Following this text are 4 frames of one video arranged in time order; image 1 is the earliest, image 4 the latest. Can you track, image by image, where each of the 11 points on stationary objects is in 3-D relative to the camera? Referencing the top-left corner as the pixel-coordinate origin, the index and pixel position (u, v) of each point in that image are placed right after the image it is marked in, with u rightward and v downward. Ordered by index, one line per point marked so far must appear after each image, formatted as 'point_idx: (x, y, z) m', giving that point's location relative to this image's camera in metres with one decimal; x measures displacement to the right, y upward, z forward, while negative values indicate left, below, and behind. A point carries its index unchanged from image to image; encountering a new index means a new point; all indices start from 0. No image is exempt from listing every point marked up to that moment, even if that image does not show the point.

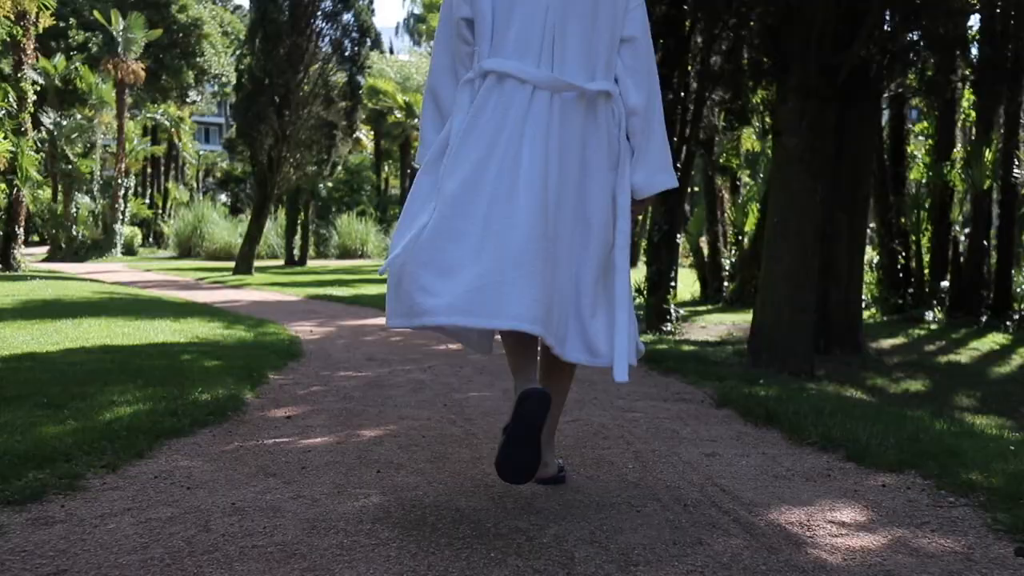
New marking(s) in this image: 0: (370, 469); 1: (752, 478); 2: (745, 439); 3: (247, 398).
0: (-0.5, -0.6, +3.7) m
1: (+0.8, -0.6, +3.5) m
2: (+1.0, -0.6, +4.5) m
3: (-1.5, -0.6, +6.0) m
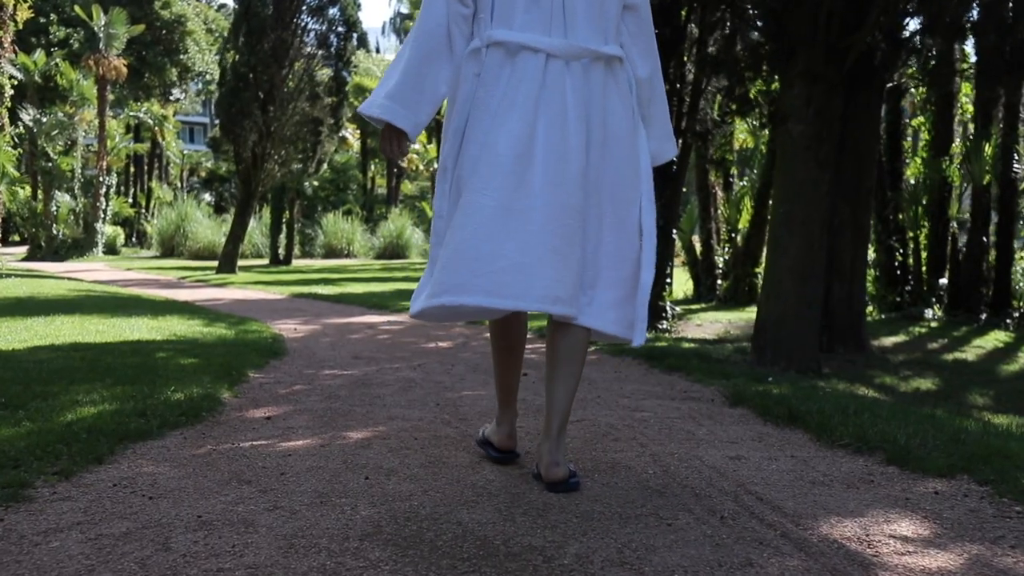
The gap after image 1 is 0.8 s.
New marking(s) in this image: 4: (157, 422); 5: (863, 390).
0: (-0.5, -0.6, +3.3) m
1: (+0.8, -0.6, +3.1) m
2: (+1.0, -0.6, +4.1) m
3: (-1.5, -0.6, +5.6) m
4: (-1.5, -0.6, +4.5) m
5: (+2.4, -0.7, +7.4) m
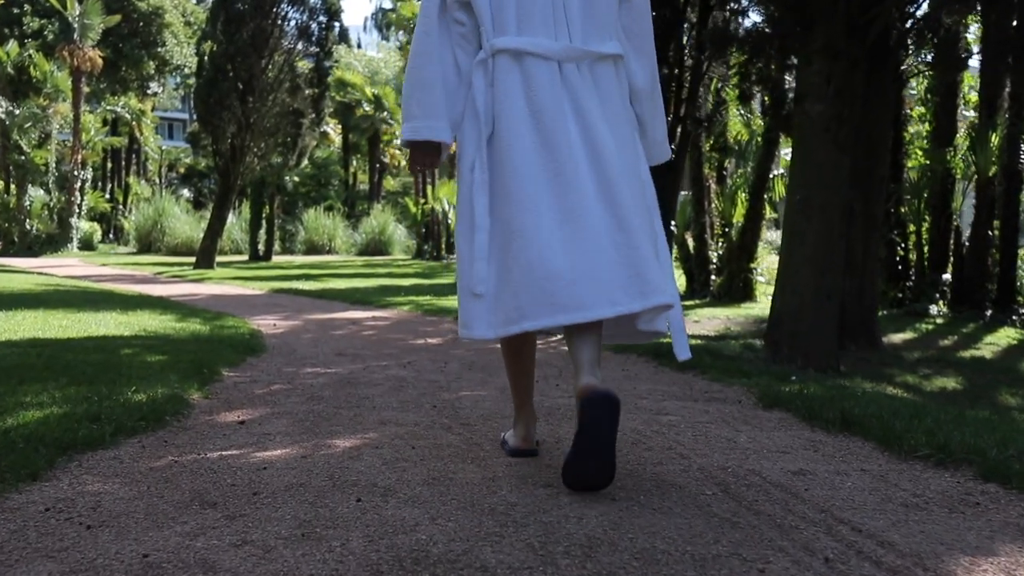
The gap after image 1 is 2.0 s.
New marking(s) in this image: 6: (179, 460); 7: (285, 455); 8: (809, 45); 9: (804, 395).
0: (-0.4, -0.5, +2.7) m
1: (+0.9, -0.5, +2.5) m
2: (+1.0, -0.5, +3.5) m
3: (-1.5, -0.5, +5.0) m
4: (-1.4, -0.5, +3.9) m
5: (+2.4, -0.6, +6.8) m
6: (-1.1, -0.6, +3.5) m
7: (-0.7, -0.5, +3.5) m
8: (+2.1, +1.7, +7.6) m
9: (+1.3, -0.5, +4.9) m
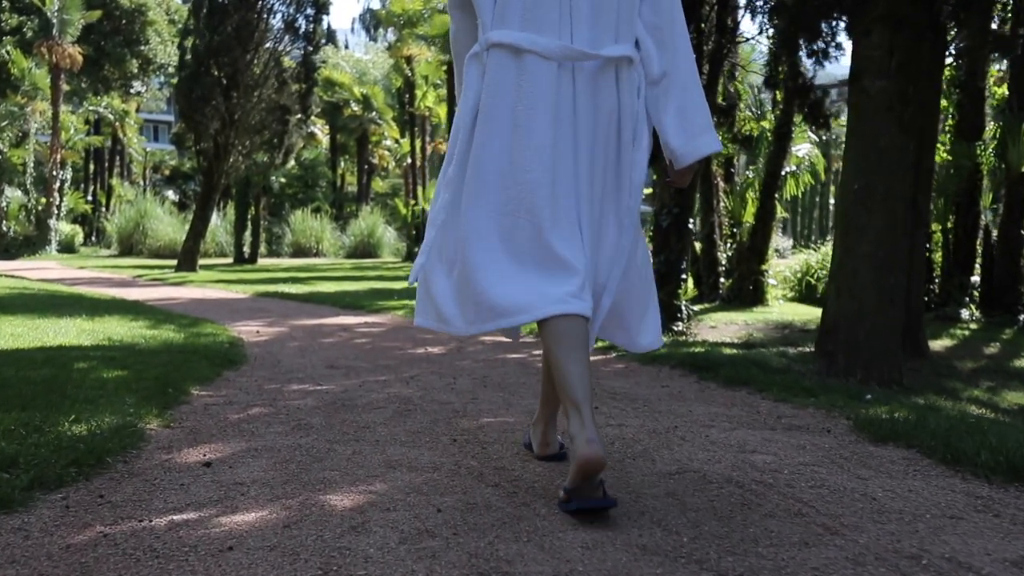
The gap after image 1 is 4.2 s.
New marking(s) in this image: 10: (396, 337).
0: (-0.3, -0.5, +1.7) m
1: (+1.0, -0.5, +1.6) m
2: (+1.2, -0.5, +2.5) m
3: (-1.3, -0.5, +3.9) m
4: (-1.3, -0.5, +2.9) m
5: (+2.5, -0.7, +5.9) m
6: (-0.9, -0.6, +2.5) m
7: (-0.6, -0.6, +2.5) m
8: (+2.2, +1.7, +6.6) m
9: (+1.5, -0.5, +3.9) m
10: (-0.9, -0.4, +8.4) m
